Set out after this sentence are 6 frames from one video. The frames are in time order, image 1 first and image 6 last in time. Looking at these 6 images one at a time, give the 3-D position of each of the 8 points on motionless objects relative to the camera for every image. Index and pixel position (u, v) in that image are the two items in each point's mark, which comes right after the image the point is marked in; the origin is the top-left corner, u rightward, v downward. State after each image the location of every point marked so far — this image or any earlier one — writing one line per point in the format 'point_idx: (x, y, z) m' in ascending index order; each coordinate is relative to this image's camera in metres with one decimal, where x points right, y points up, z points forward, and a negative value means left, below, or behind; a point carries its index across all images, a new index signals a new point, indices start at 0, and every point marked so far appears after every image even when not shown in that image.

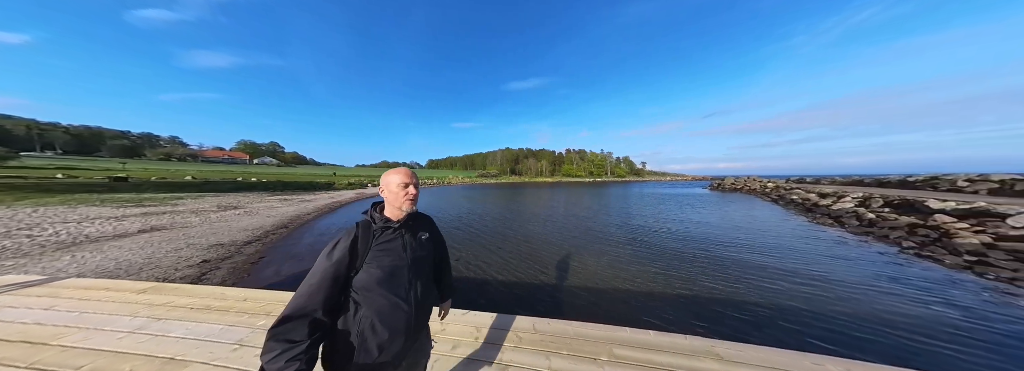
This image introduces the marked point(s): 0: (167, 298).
0: (-6.2, -2.0, +3.4) m
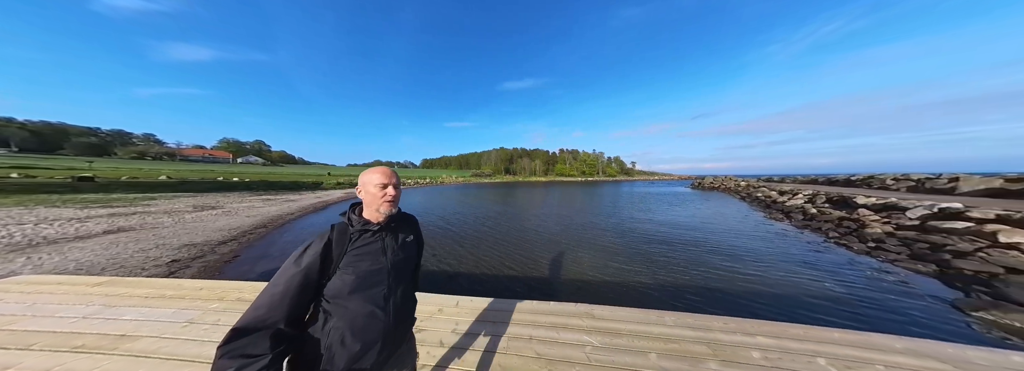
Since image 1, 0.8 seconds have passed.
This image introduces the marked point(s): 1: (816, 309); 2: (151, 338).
0: (-7.3, -1.9, +3.5) m
1: (+10.8, -4.4, +6.7) m
2: (-4.2, -1.7, +2.2) m
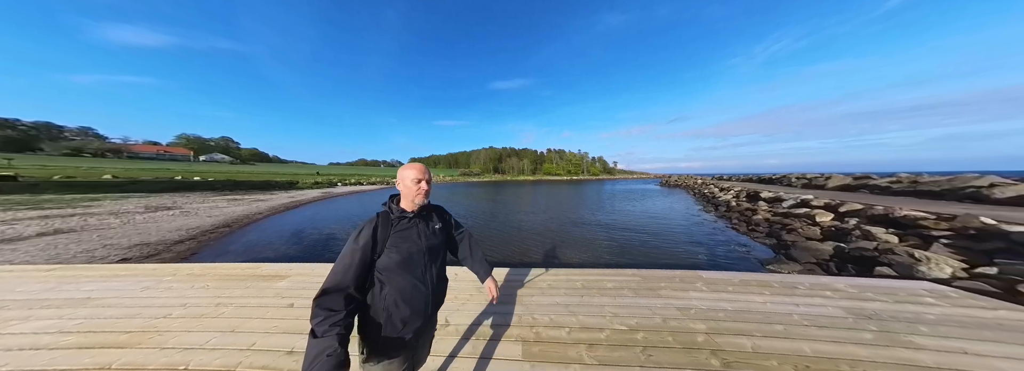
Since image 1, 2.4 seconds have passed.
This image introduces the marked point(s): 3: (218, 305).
0: (-8.8, -1.8, +3.8) m
1: (+9.0, -4.2, +8.1) m
2: (-5.6, -1.5, +2.7) m
3: (-4.0, -1.5, +2.6) m
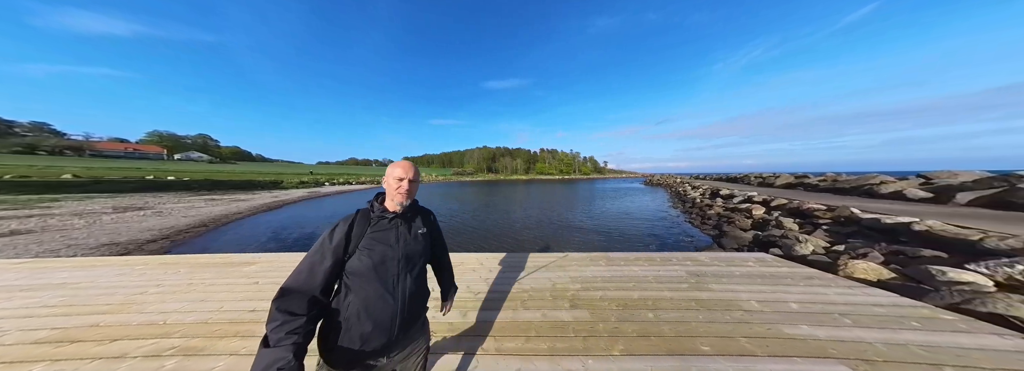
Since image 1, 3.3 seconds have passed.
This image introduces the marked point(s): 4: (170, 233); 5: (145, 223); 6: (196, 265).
0: (-9.6, -1.7, +3.9) m
1: (+8.0, -4.1, +8.8) m
2: (-6.4, -1.5, +2.9) m
3: (-4.8, -1.4, +2.8) m
4: (-24.7, -3.5, +13.7) m
5: (-31.7, -3.2, +16.3) m
6: (-5.7, -1.4, +3.4) m
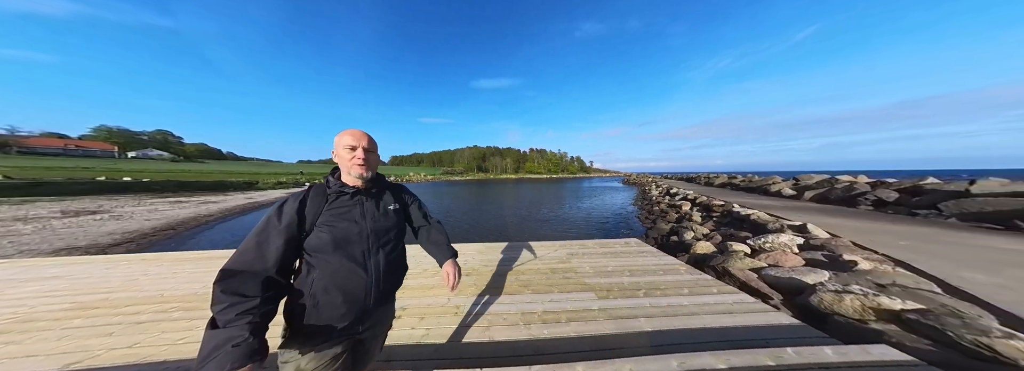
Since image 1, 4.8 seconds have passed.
0: (-10.6, -1.8, +4.0) m
1: (+6.8, -4.1, +9.8) m
2: (-7.4, -1.5, +3.2) m
3: (-5.7, -1.5, +3.2) m
4: (-26.2, -3.6, +13.1) m
5: (-33.2, -3.4, +15.4) m
6: (-6.6, -1.5, +3.7) m
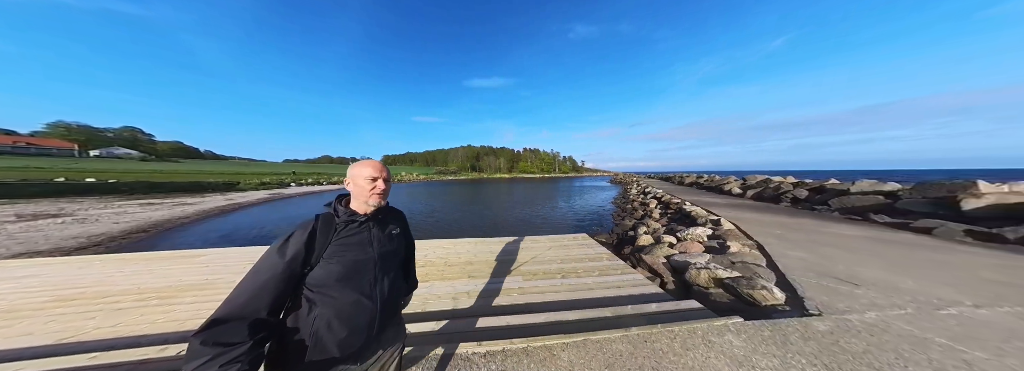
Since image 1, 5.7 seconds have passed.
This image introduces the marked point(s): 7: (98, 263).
0: (-11.2, -1.9, +4.0) m
1: (+6.0, -4.1, +10.3) m
2: (-7.9, -1.6, +3.2) m
3: (-6.3, -1.5, +3.3) m
4: (-27.1, -3.7, +12.5) m
5: (-34.2, -3.5, +14.5) m
6: (-7.3, -1.5, +3.8) m
7: (-7.6, -1.5, +3.5) m
